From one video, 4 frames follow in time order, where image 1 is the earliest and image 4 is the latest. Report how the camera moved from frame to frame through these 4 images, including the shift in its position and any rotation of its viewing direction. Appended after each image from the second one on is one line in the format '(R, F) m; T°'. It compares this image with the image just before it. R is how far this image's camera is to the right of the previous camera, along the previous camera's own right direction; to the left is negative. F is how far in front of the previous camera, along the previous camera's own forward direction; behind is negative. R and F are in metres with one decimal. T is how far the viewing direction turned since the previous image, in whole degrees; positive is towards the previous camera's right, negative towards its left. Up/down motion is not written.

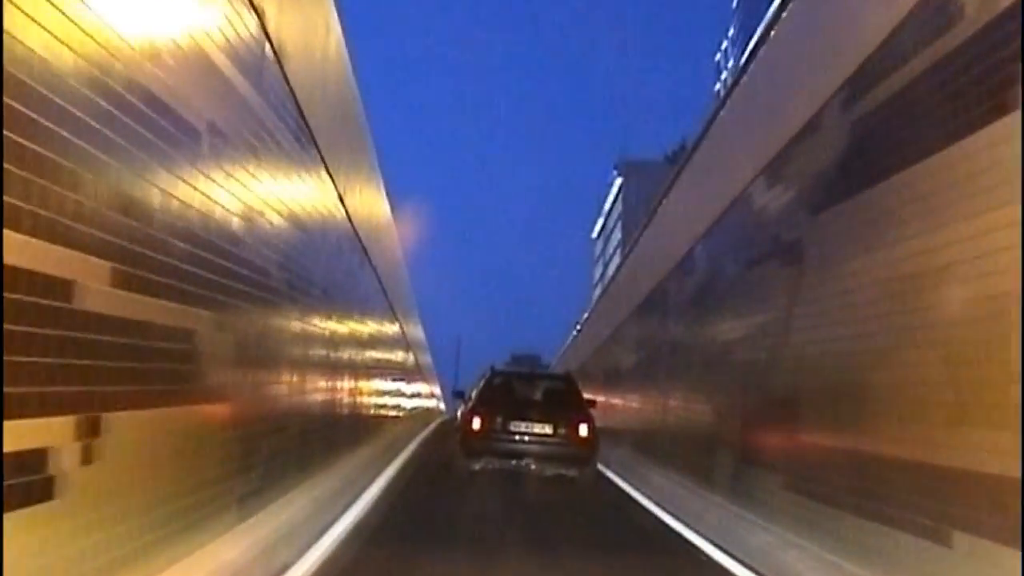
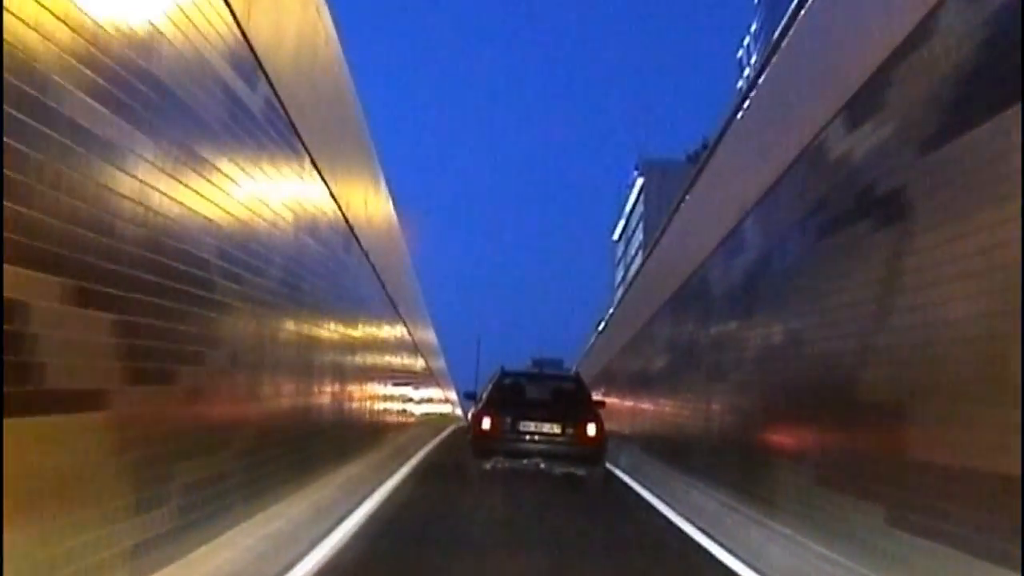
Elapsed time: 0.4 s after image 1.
(+0.1, +1.9) m; -1°
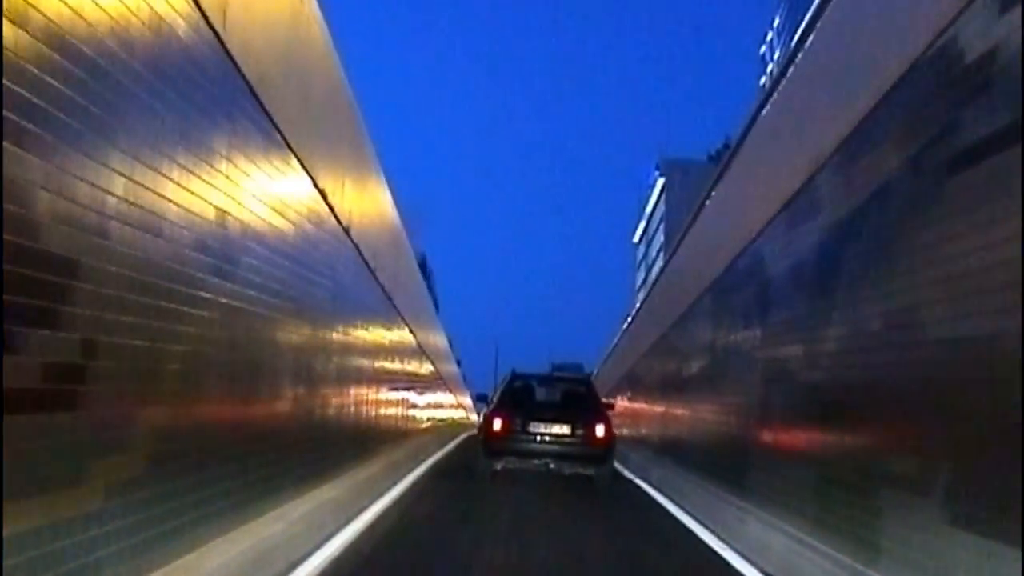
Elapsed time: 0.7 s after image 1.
(+0.1, +2.0) m; -1°
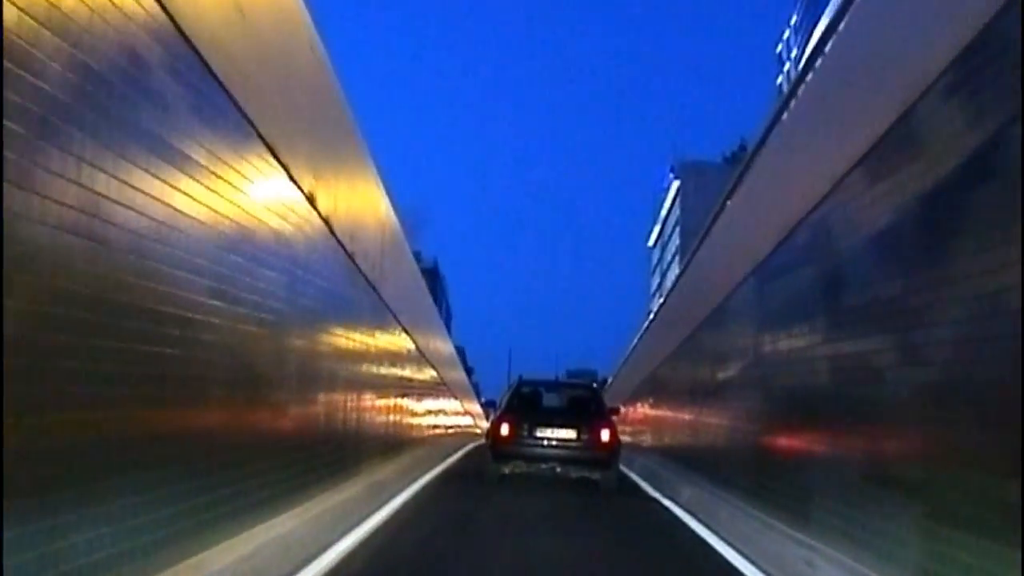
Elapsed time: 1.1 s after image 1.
(+0.1, +1.8) m; -1°
